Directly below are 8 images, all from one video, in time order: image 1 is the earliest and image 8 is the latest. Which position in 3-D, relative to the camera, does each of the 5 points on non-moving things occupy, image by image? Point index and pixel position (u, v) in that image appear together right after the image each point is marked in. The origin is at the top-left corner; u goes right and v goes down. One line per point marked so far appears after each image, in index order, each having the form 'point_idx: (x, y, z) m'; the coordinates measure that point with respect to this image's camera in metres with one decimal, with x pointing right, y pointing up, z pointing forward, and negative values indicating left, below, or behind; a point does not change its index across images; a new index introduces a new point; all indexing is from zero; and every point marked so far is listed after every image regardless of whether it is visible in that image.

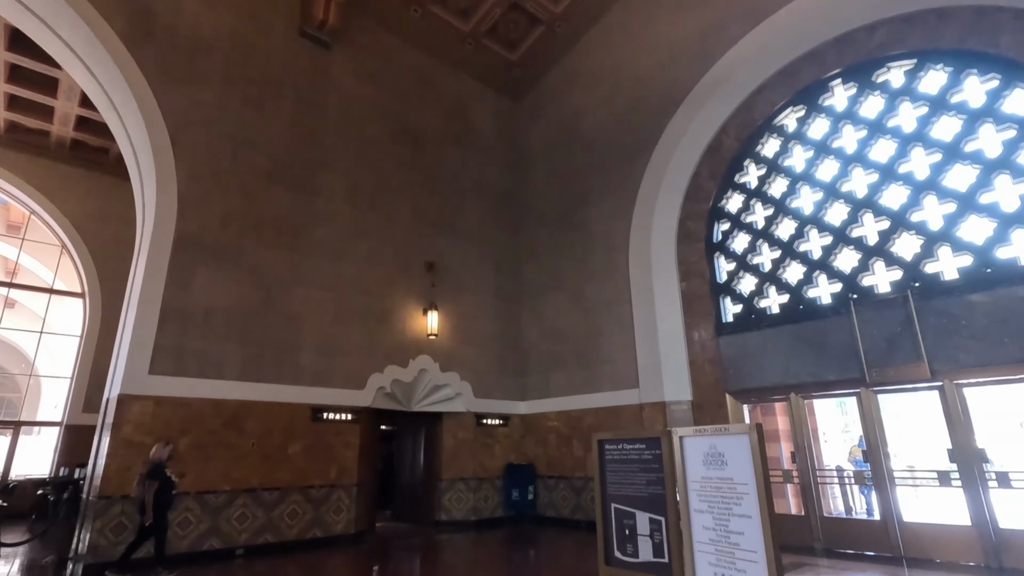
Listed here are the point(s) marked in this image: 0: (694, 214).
0: (+2.5, +1.0, +7.2) m
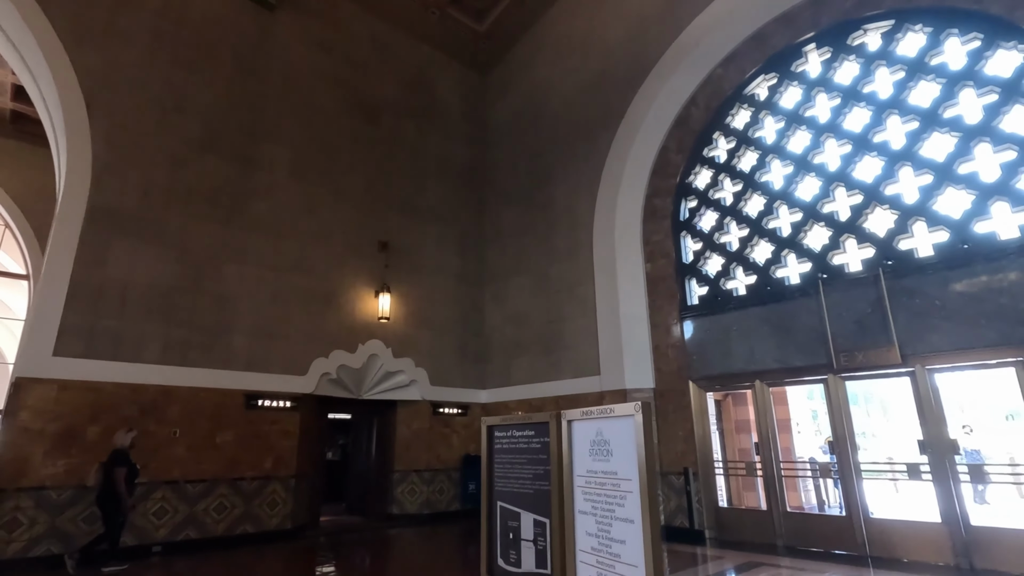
0: (+1.9, +1.2, +6.8) m
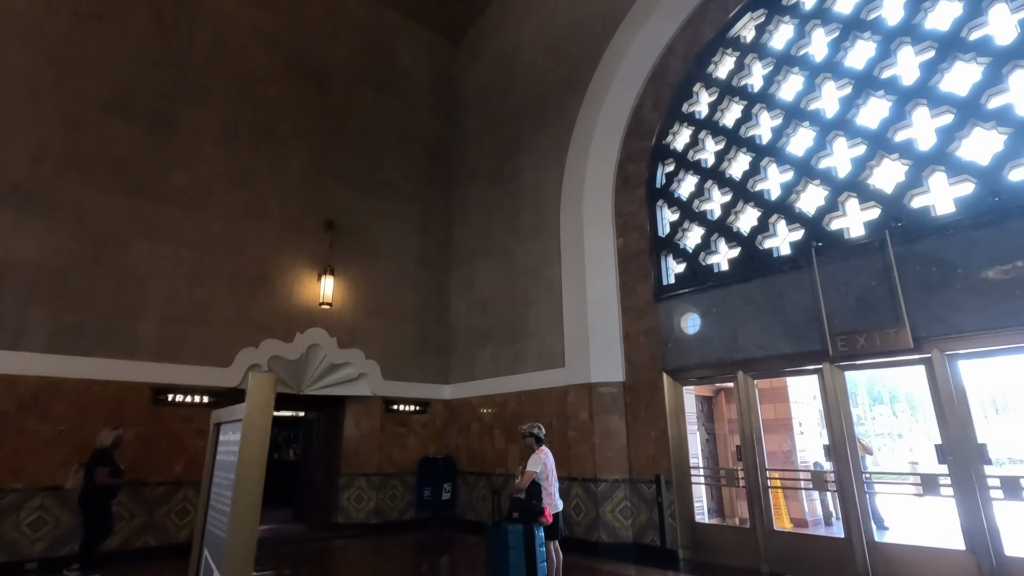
0: (+1.4, +1.5, +5.9) m
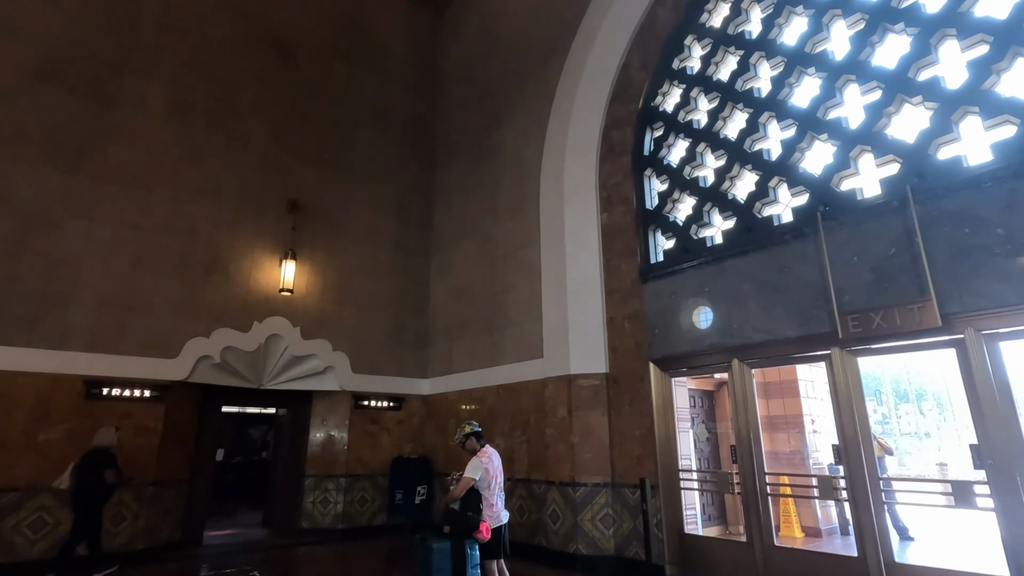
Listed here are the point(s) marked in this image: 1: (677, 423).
0: (+1.1, +1.7, +5.3) m
1: (+1.4, -1.1, +4.4) m
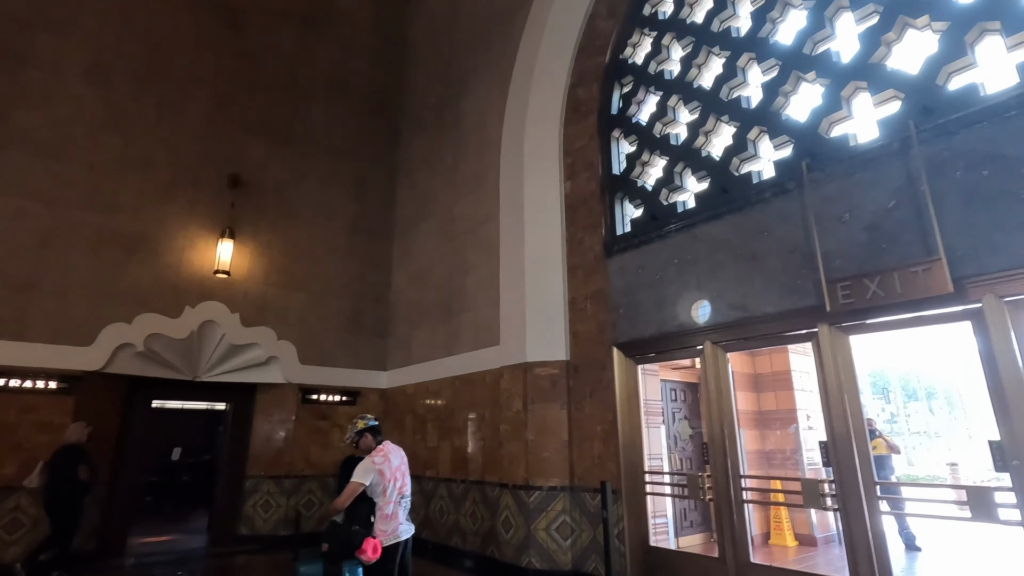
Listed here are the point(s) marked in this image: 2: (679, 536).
0: (+0.7, +1.8, +4.7) m
1: (+0.9, -0.9, +3.8) m
2: (+1.0, -1.6, +3.5) m
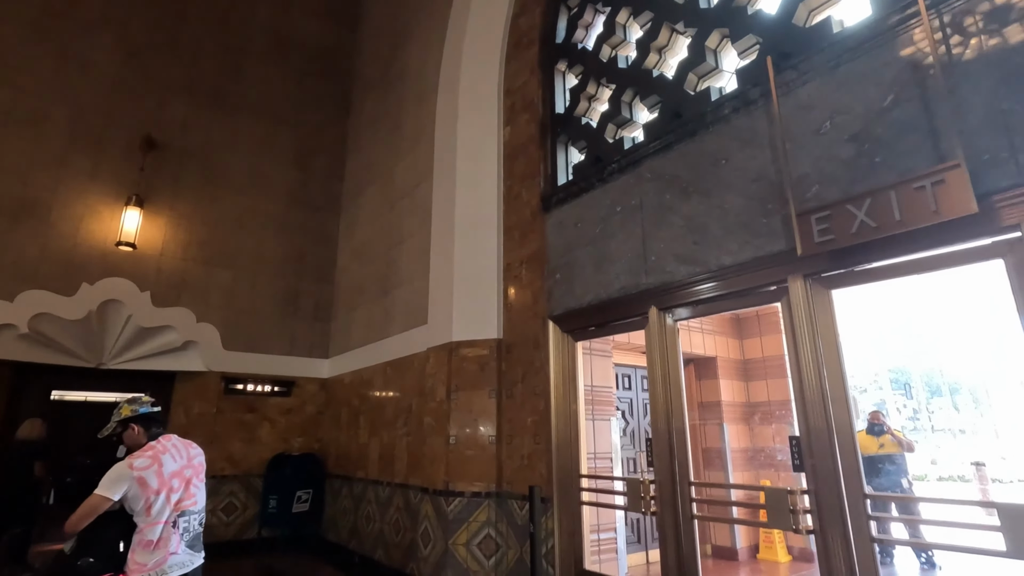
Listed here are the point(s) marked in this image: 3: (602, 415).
0: (+0.1, +2.1, +3.9) m
1: (+0.4, -0.7, +3.0) m
2: (+0.5, -1.4, +2.8) m
3: (+0.5, -0.7, +3.0) m
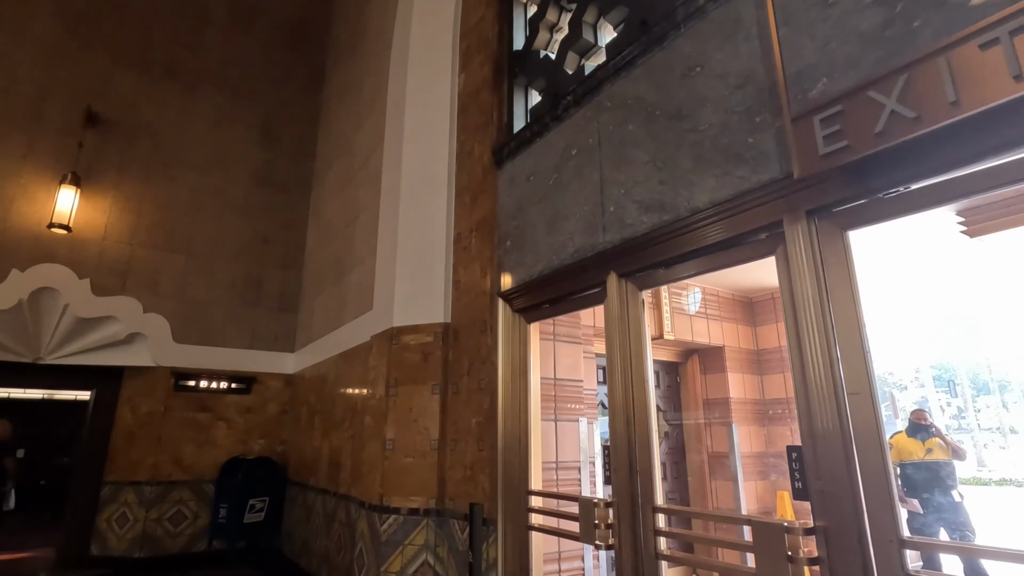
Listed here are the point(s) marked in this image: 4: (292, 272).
0: (-0.1, +2.2, +3.3) m
1: (+0.1, -0.5, +2.4) m
2: (+0.2, -1.3, +2.1) m
3: (+0.2, -0.6, +2.4) m
4: (-2.2, +0.2, +5.3) m
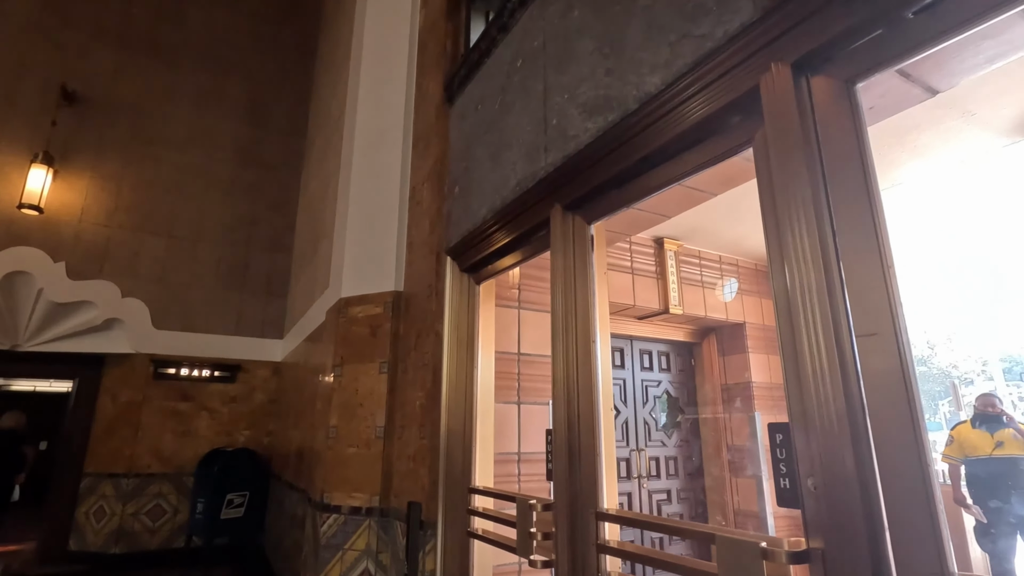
0: (-0.3, +2.4, +2.9) m
1: (-0.1, -0.3, +2.0) m
2: (0.0, -1.1, +1.7) m
3: (0.0, -0.4, +1.9) m
4: (-2.2, +0.3, +5.1) m
